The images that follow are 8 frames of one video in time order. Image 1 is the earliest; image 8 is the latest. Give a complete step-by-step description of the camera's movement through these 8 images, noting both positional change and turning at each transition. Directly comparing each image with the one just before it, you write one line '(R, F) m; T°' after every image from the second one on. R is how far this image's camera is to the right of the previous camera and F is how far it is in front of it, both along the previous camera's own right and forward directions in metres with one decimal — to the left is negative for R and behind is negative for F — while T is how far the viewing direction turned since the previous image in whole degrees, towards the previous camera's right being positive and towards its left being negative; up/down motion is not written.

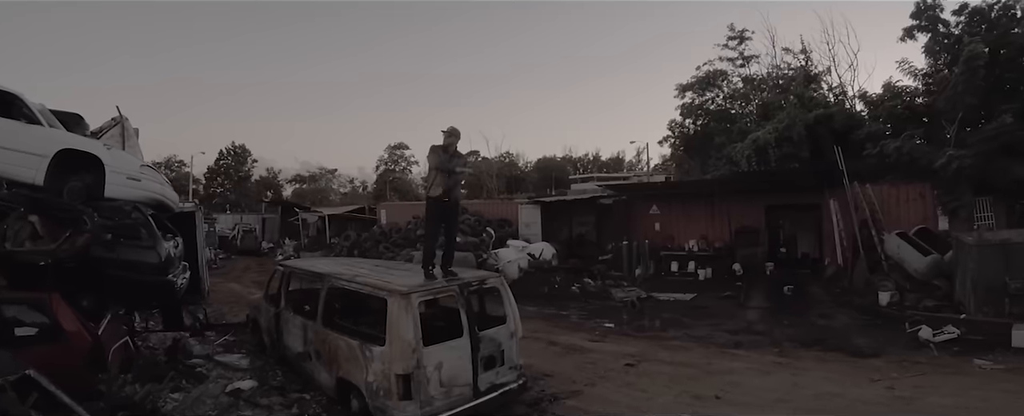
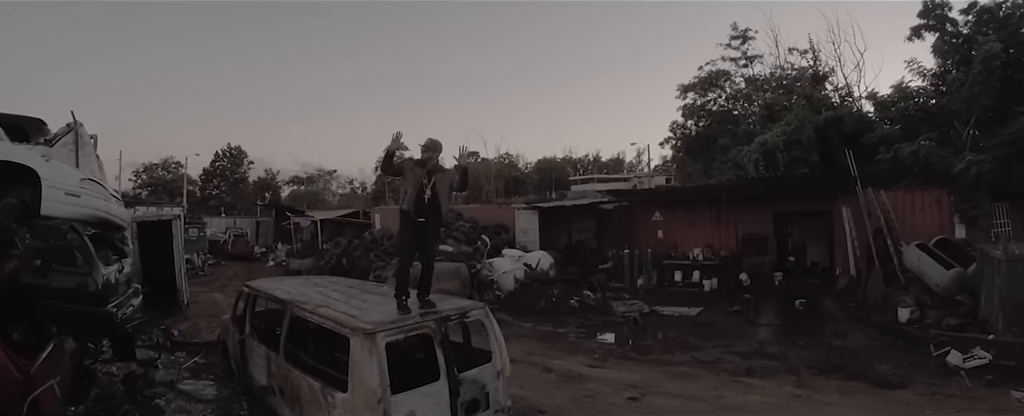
(+0.1, +0.5) m; 0°
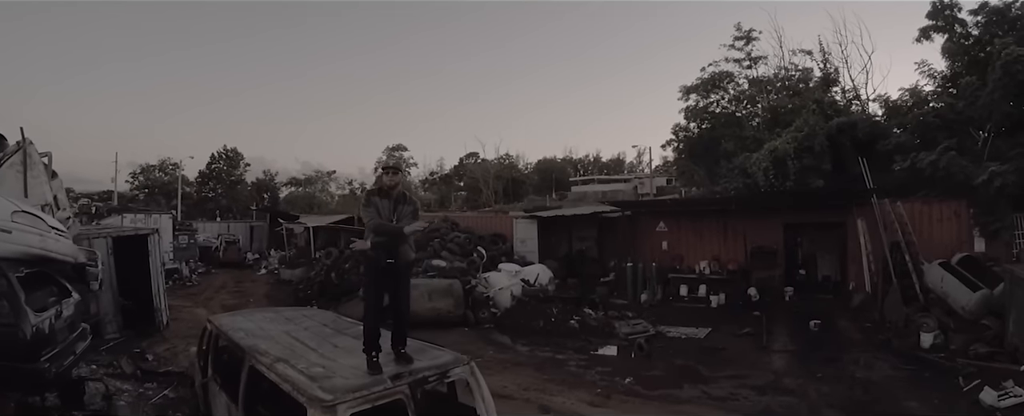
(+0.1, +0.5) m; 0°
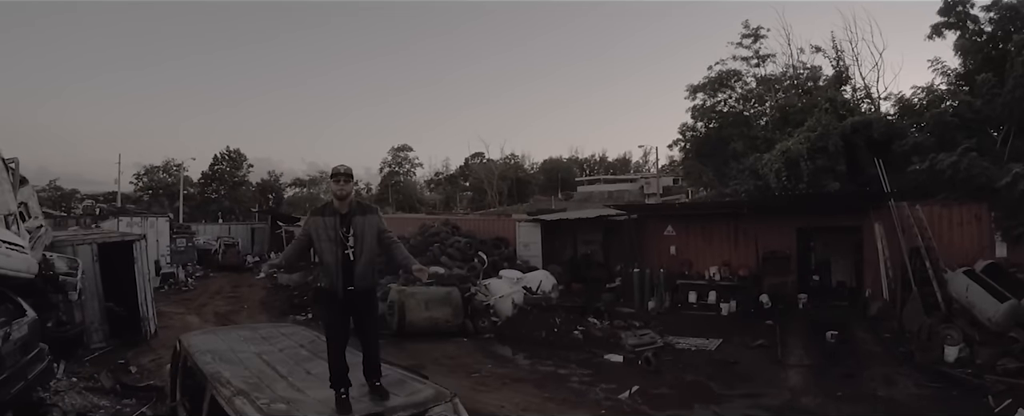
(+0.1, +0.4) m; -1°
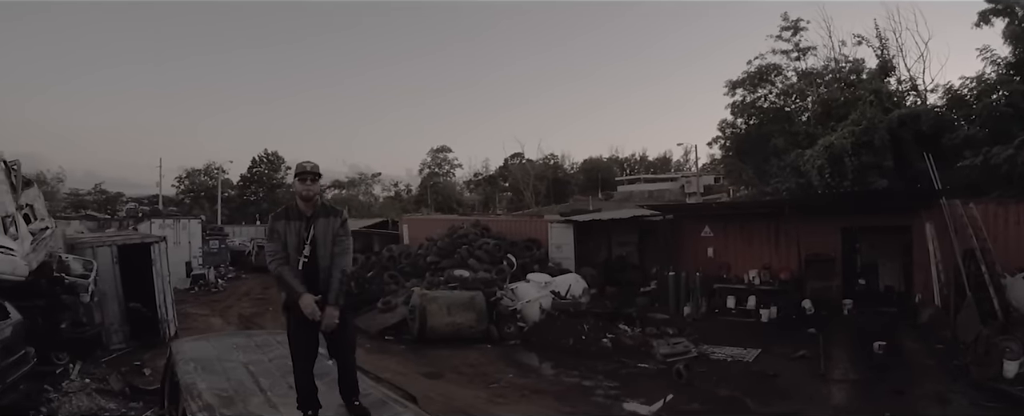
(+0.3, +0.3) m; -4°
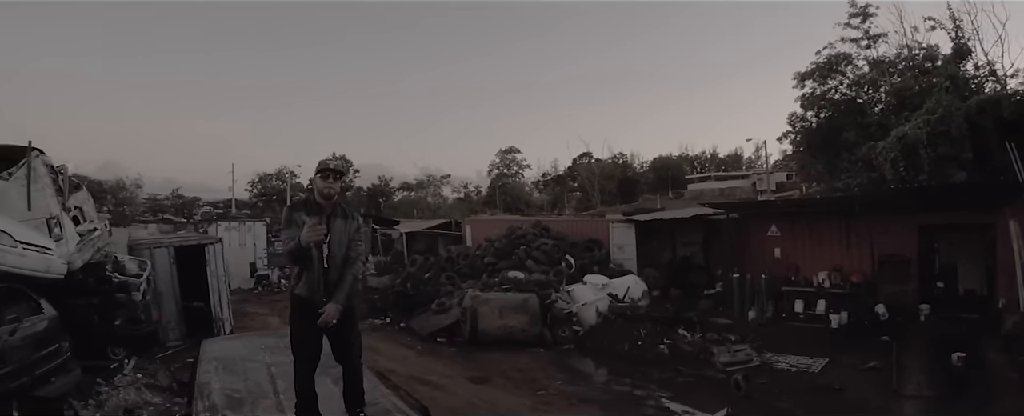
(+0.5, +0.2) m; -7°
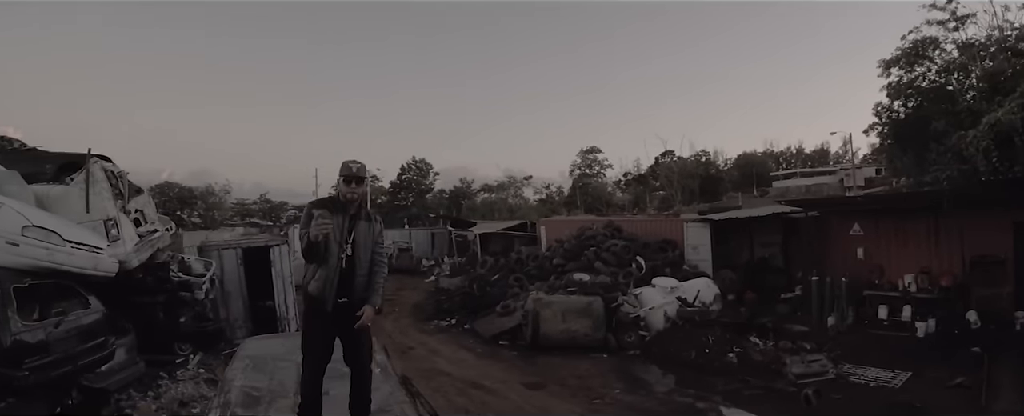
(+0.6, 0.0) m; -8°
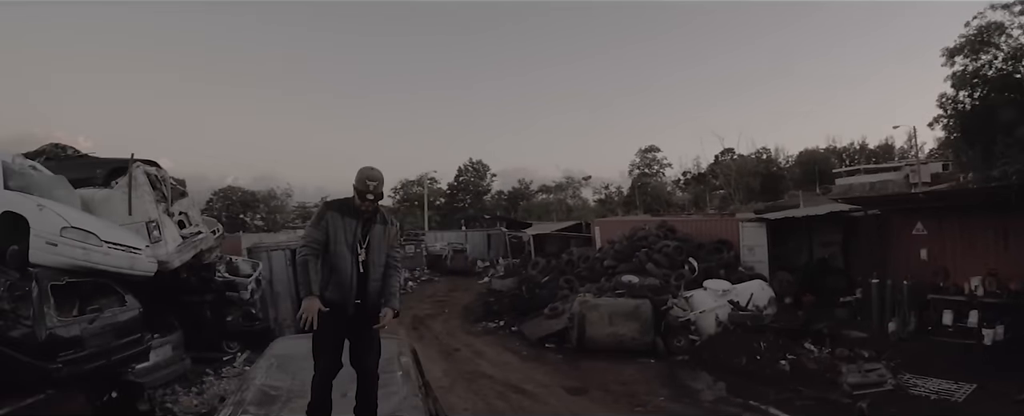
(+0.4, 0.0) m; -6°
